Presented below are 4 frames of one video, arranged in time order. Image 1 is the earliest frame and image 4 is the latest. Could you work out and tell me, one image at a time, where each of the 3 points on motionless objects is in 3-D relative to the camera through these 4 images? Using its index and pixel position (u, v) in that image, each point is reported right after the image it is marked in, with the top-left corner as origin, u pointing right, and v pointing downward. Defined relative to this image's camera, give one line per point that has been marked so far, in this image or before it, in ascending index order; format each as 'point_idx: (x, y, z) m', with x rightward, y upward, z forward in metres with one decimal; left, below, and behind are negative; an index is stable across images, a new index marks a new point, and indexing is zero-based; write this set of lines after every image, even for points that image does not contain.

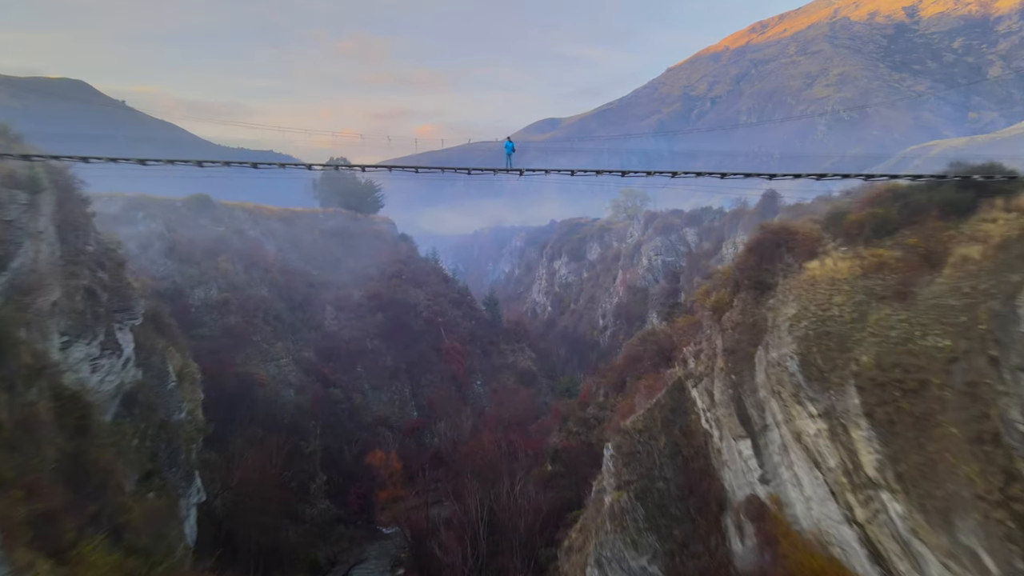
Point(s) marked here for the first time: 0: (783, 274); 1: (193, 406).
0: (+4.6, +0.2, +14.2) m
1: (-7.2, -2.7, +18.7) m
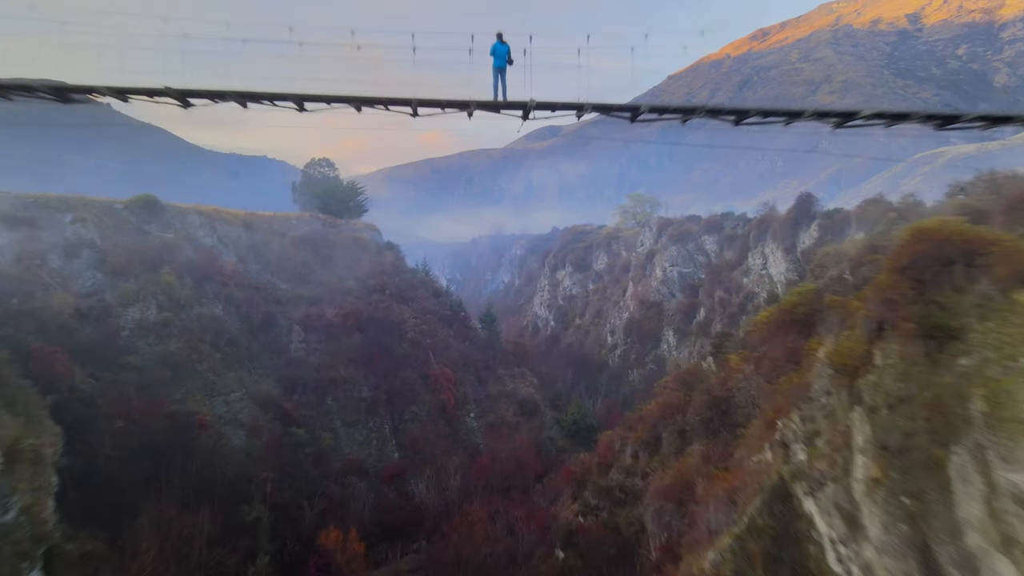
0: (+4.5, -0.2, +8.1) m
1: (-7.2, -3.2, +12.6) m
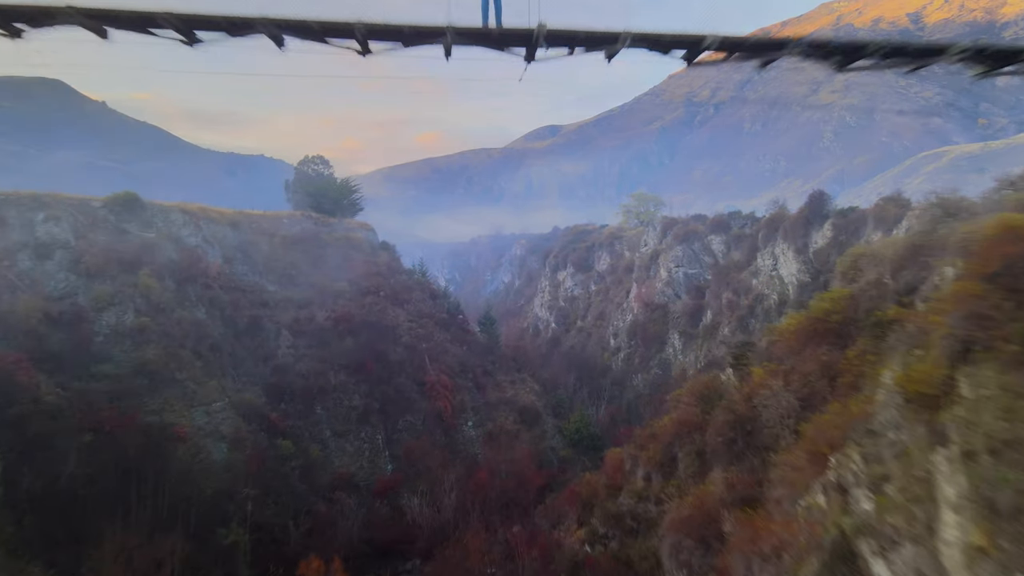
0: (+4.5, -0.3, +6.4) m
1: (-7.2, -3.3, +10.8) m
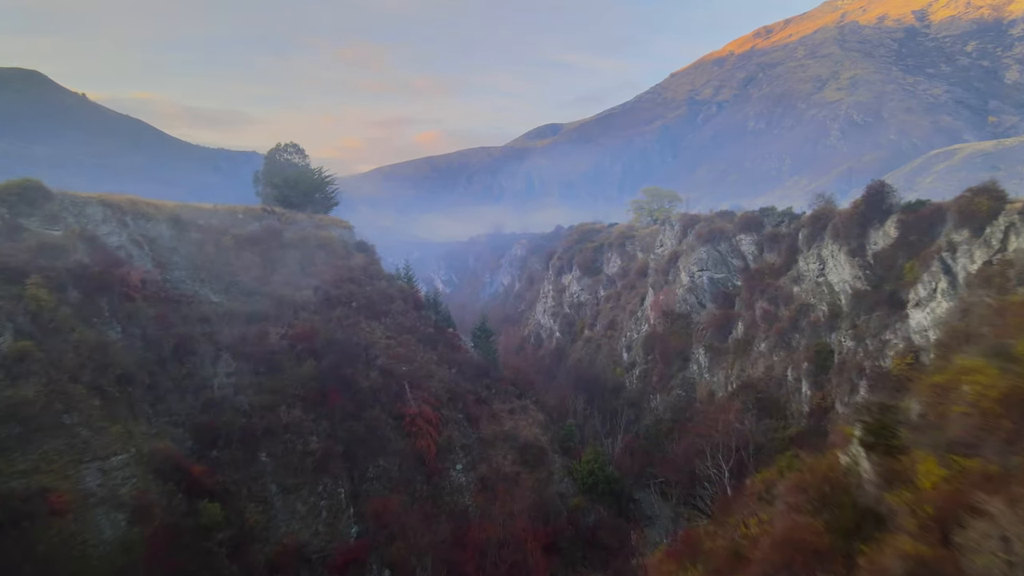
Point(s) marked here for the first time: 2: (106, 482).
0: (+4.5, -0.8, -0.4) m
1: (-7.3, -3.7, +4.1) m
2: (-9.6, -4.6, +19.7) m
